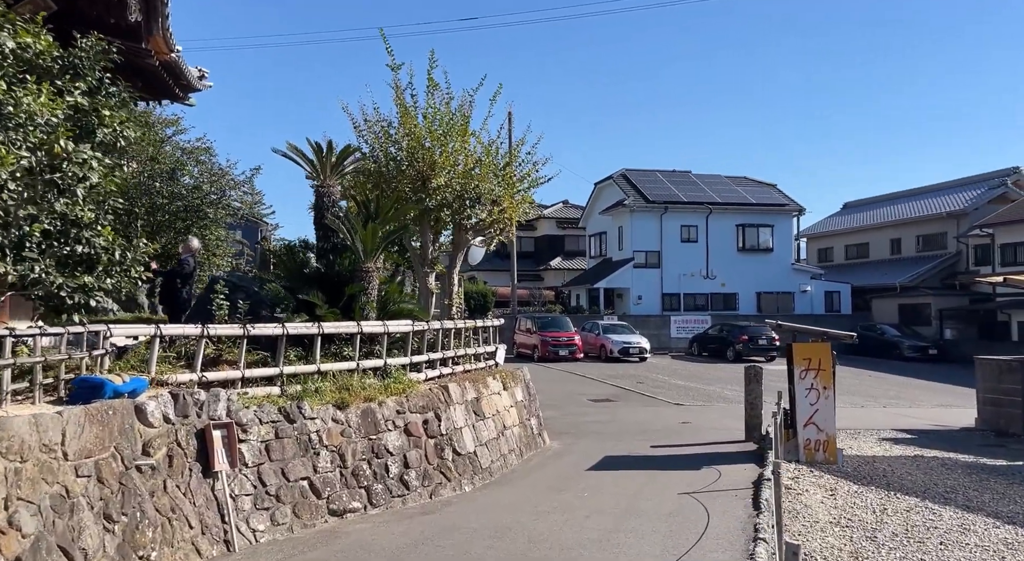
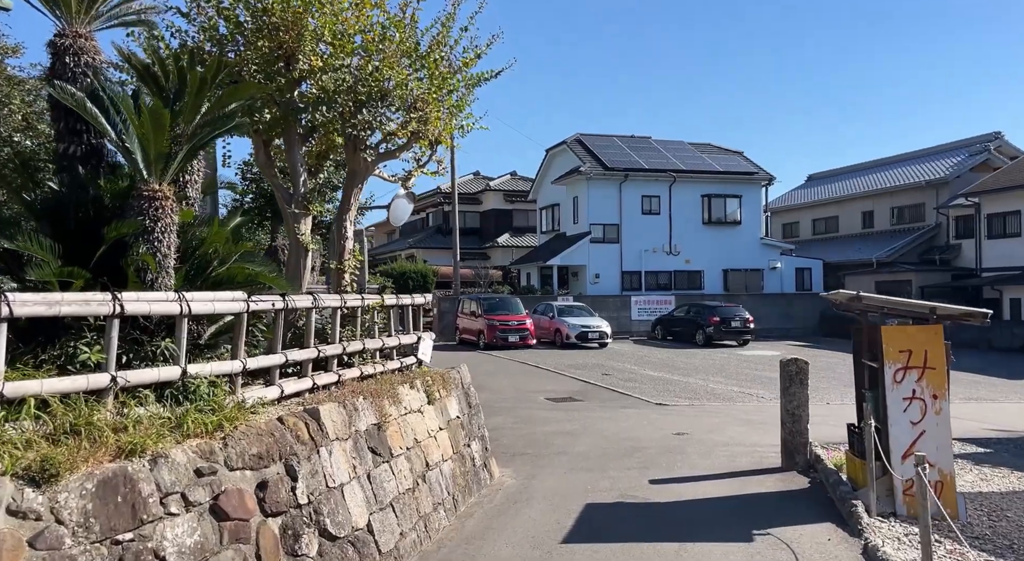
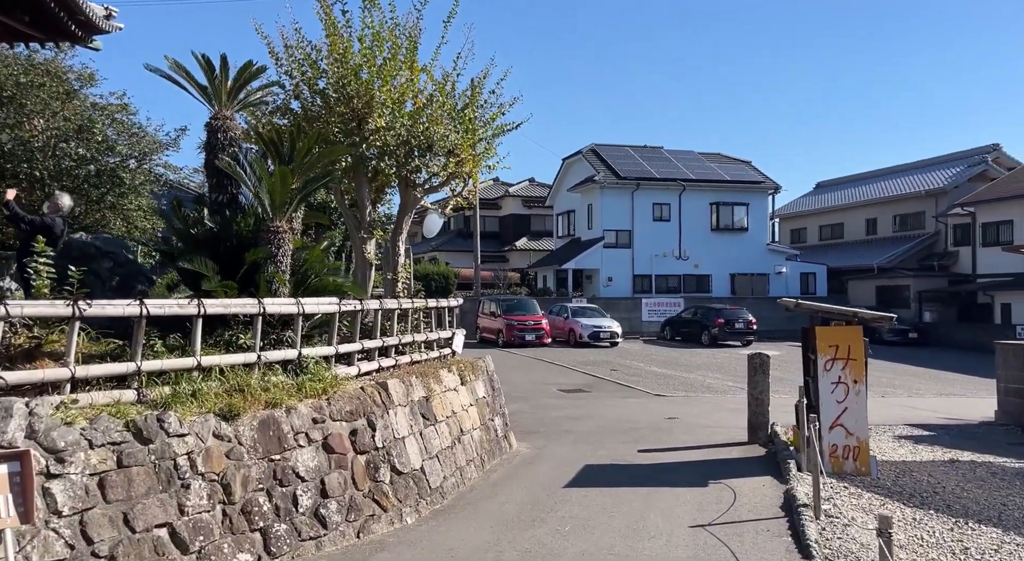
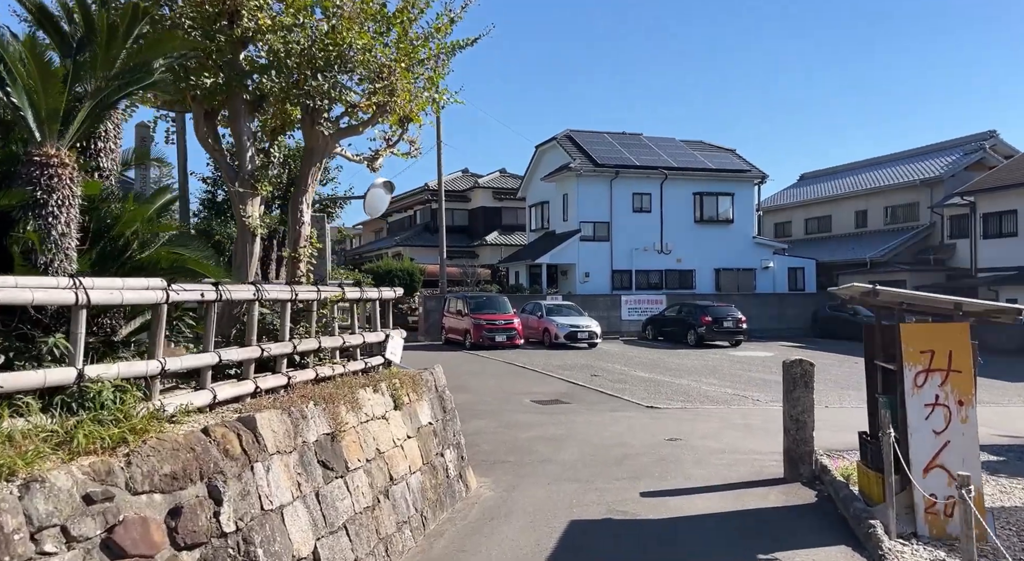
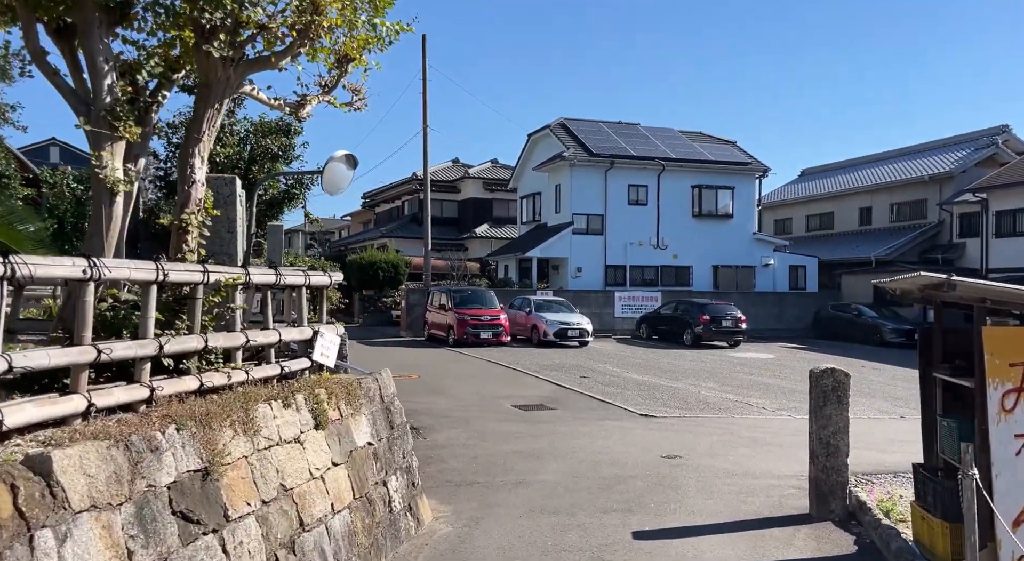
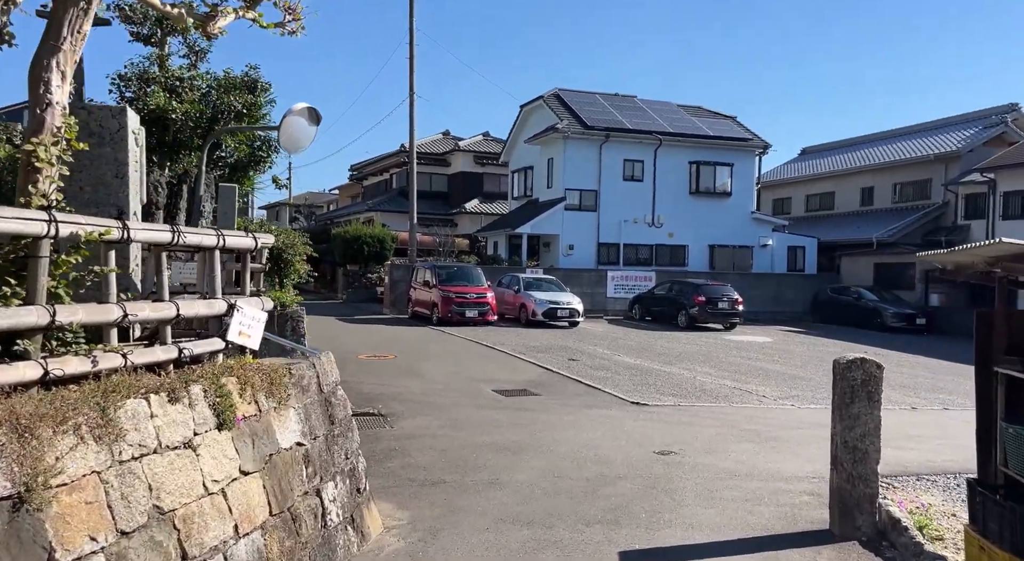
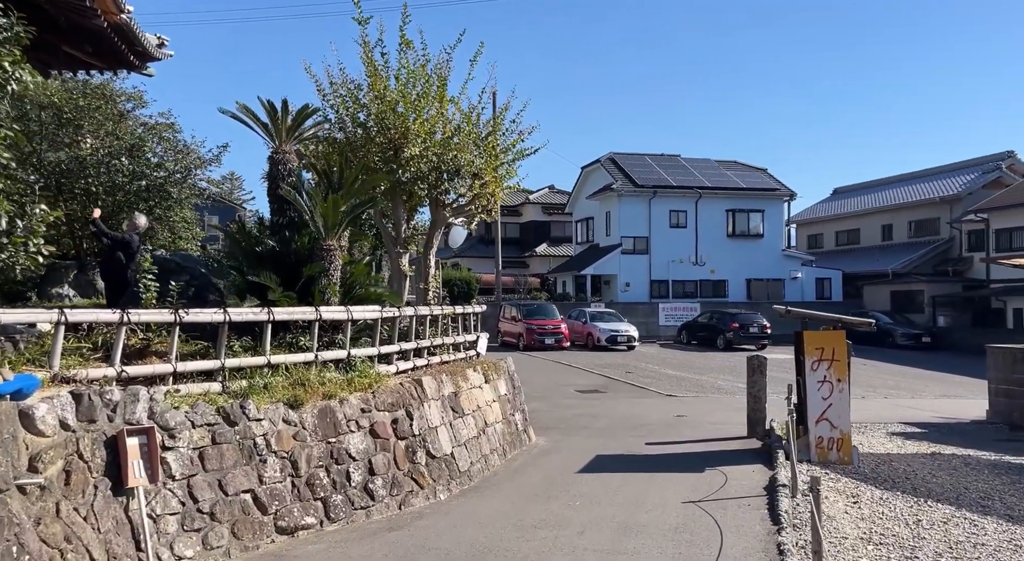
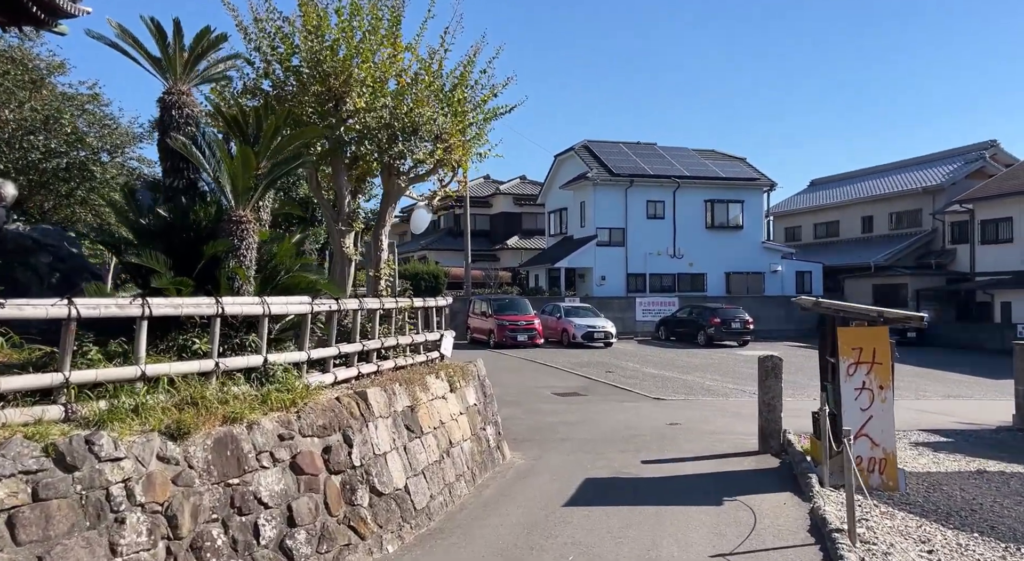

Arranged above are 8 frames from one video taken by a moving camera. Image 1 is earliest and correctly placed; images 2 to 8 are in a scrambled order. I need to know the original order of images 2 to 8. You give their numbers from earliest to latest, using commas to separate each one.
7, 3, 8, 2, 4, 5, 6
